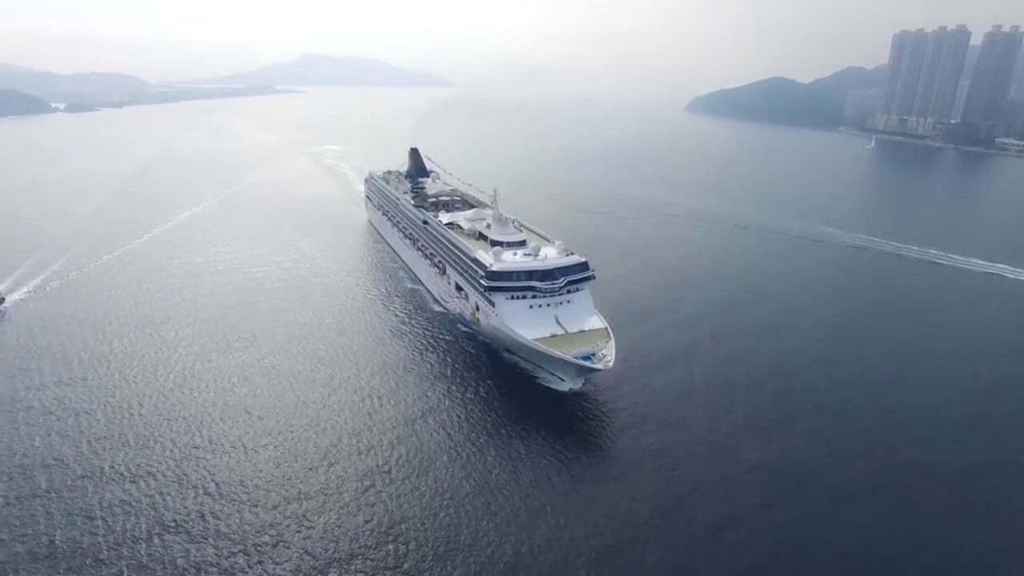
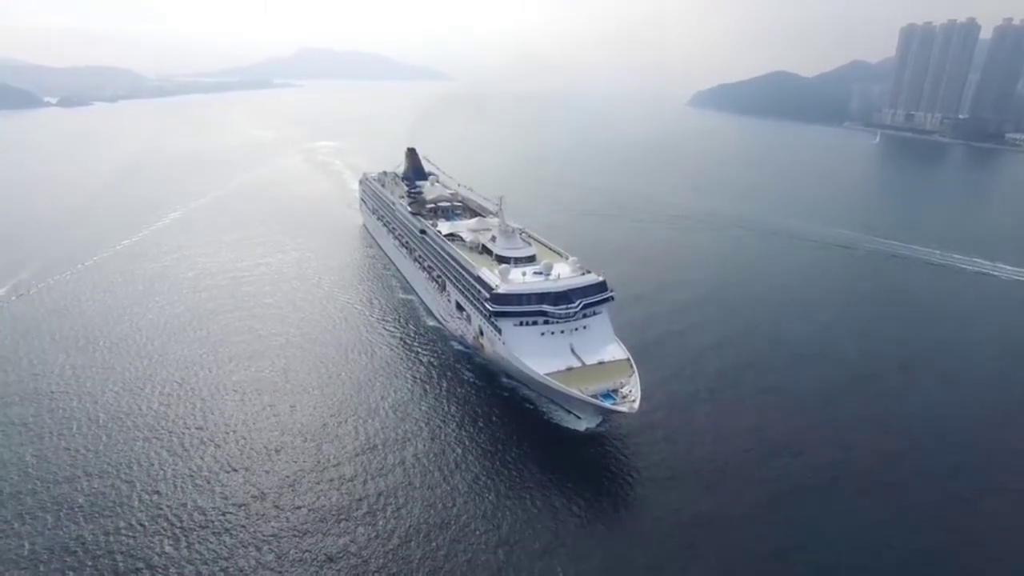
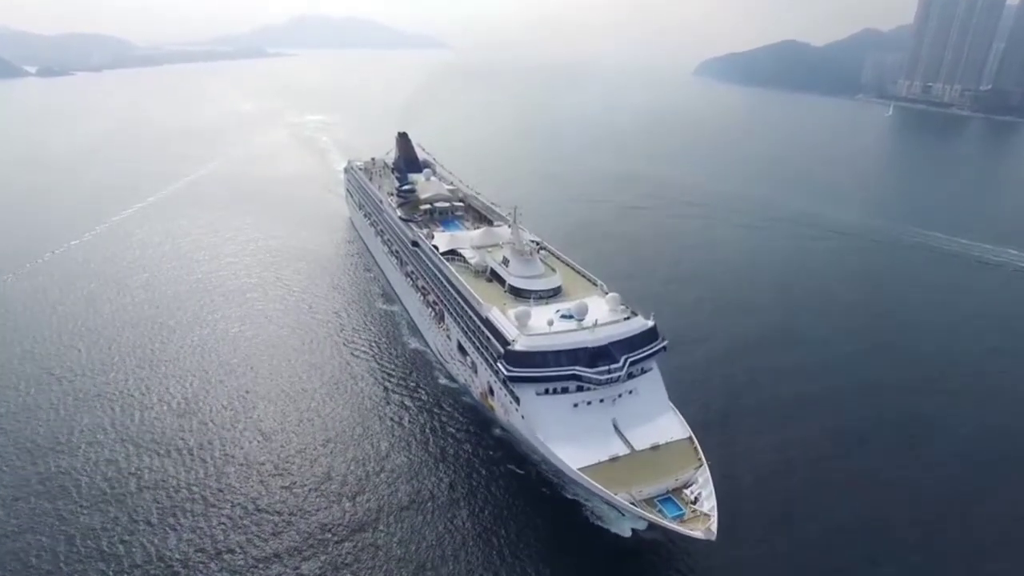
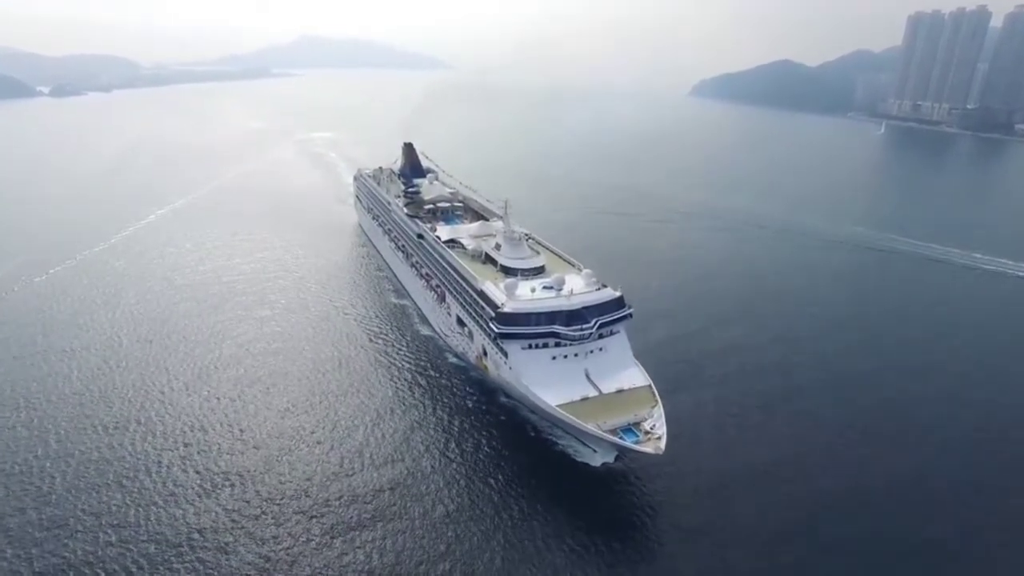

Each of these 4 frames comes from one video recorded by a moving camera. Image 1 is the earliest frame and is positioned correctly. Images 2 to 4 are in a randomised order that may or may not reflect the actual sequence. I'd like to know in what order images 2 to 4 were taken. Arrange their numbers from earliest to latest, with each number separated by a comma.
2, 4, 3
